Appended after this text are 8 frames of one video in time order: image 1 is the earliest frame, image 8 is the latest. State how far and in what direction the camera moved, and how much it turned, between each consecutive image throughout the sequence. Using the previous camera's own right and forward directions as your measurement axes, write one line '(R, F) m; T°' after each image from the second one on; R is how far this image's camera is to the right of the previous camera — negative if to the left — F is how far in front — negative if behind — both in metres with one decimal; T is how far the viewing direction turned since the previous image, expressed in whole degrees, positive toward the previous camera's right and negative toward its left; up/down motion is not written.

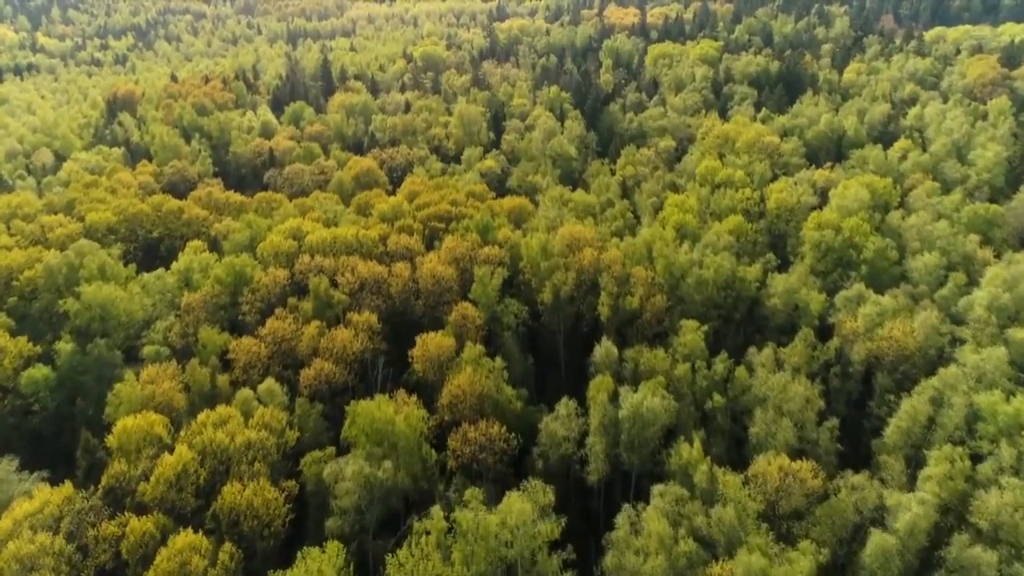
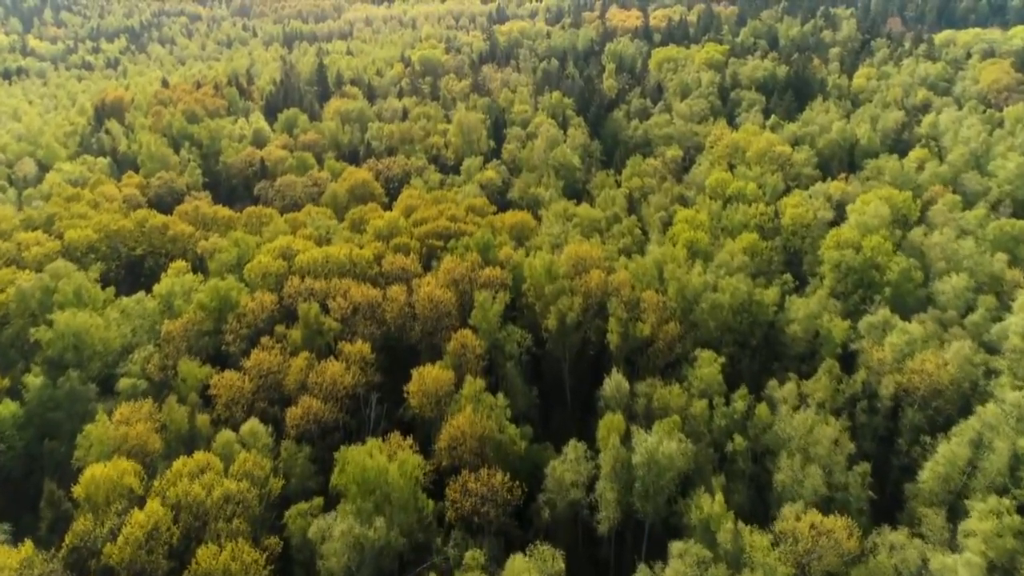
(-0.3, +4.8) m; 0°
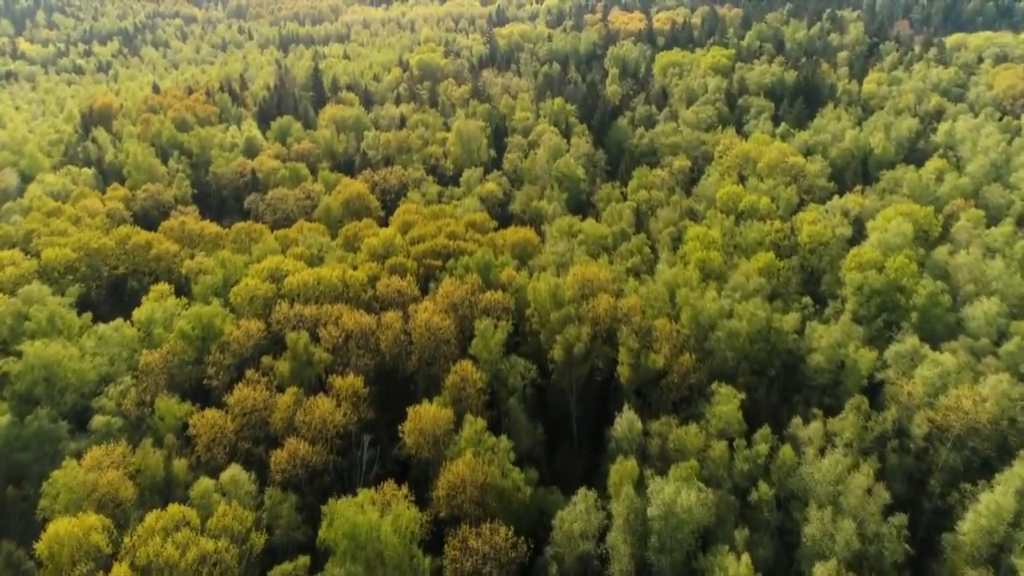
(-0.3, +4.7) m; 0°
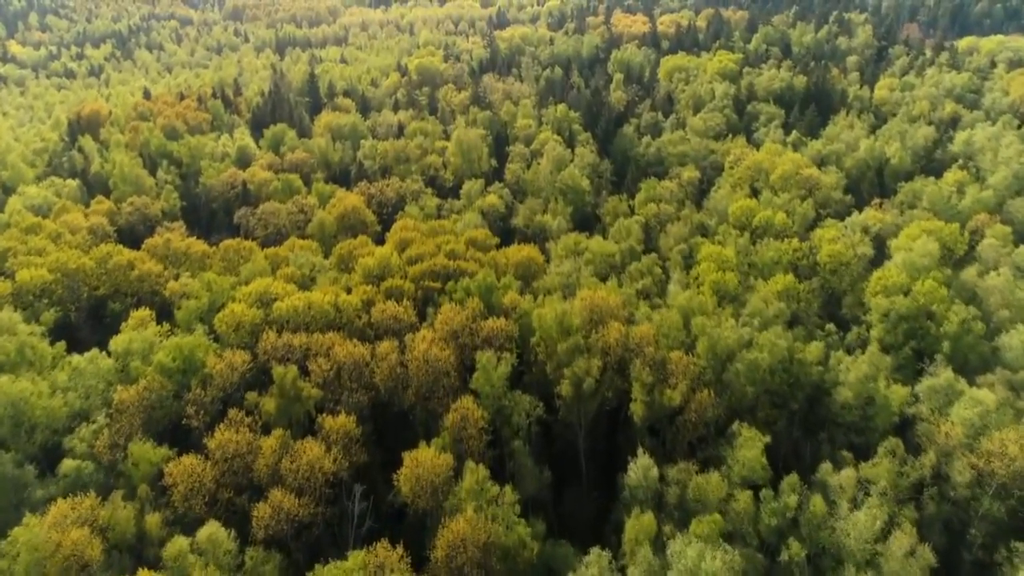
(-0.4, +4.8) m; 0°
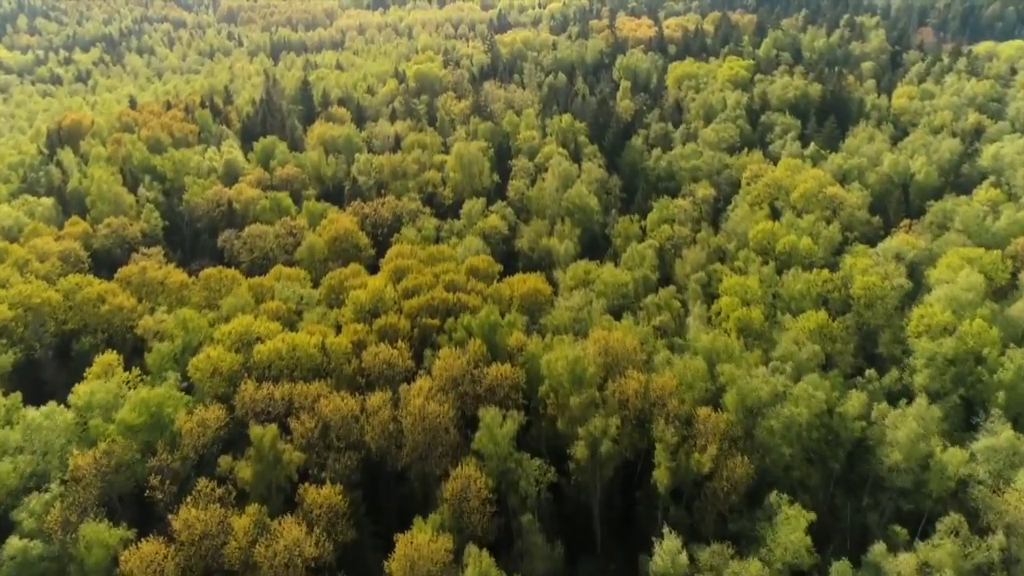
(-0.6, +7.0) m; 0°
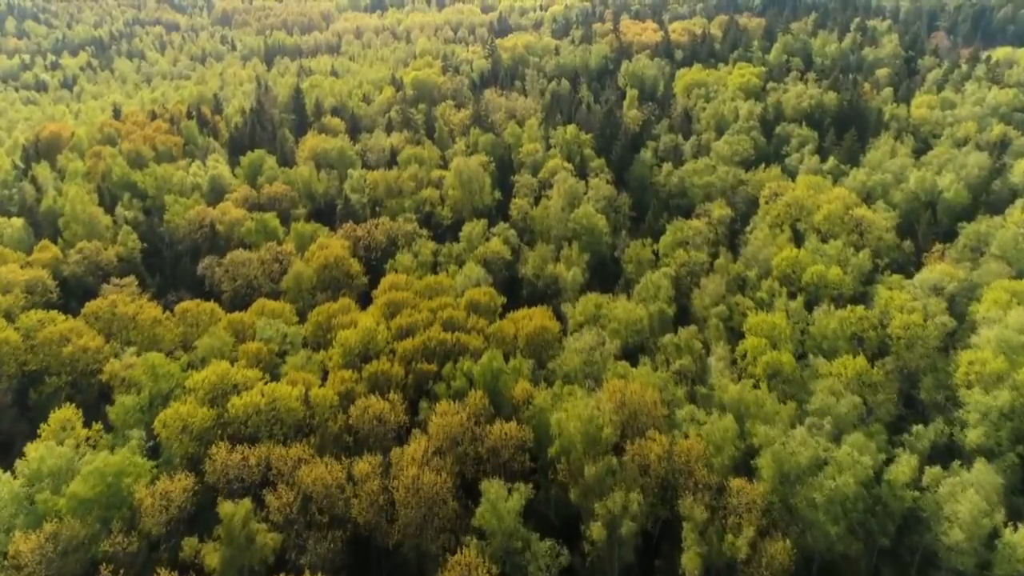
(-0.5, +6.9) m; 0°
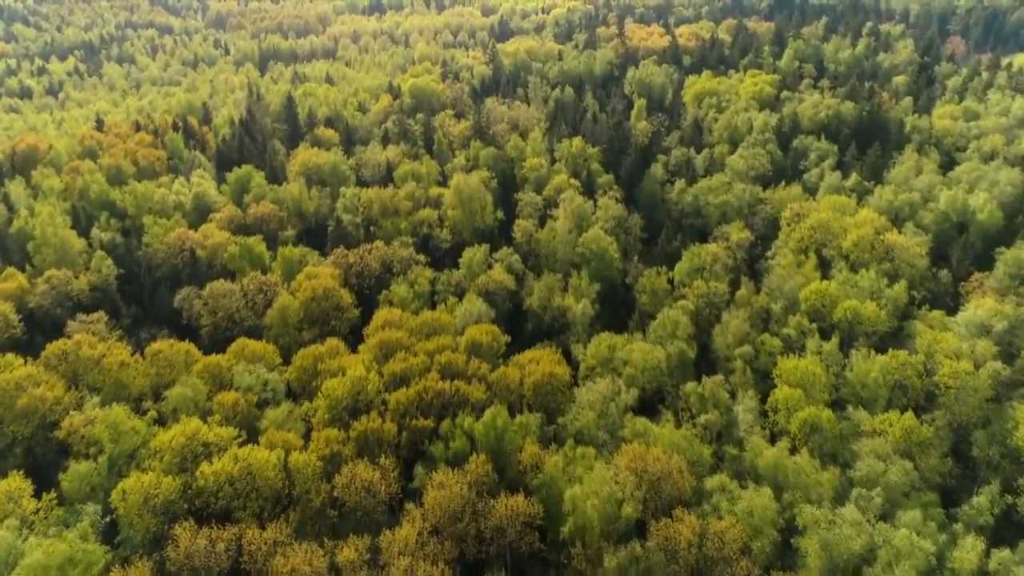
(-0.5, +7.0) m; 0°
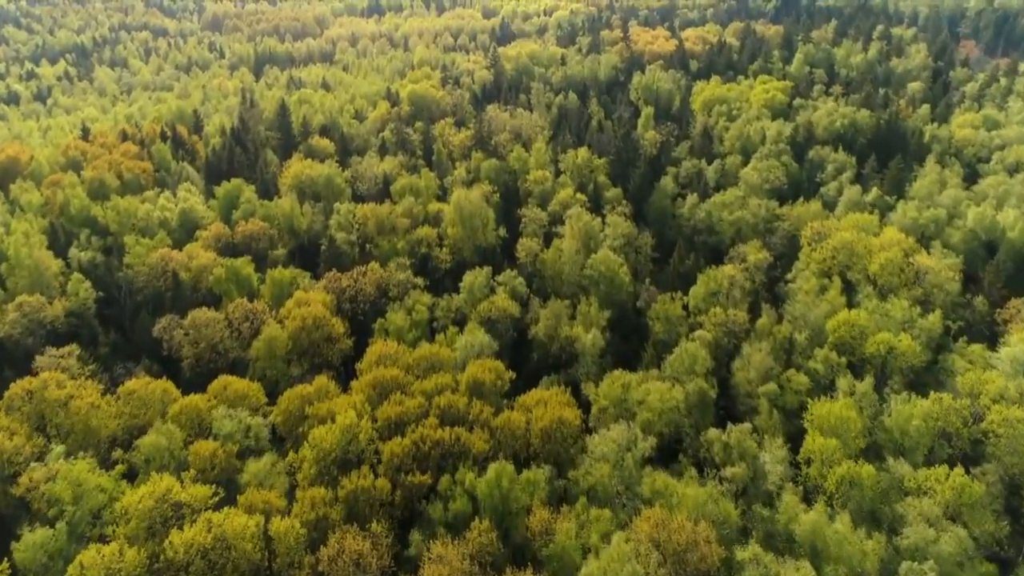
(-0.4, +5.6) m; 0°
